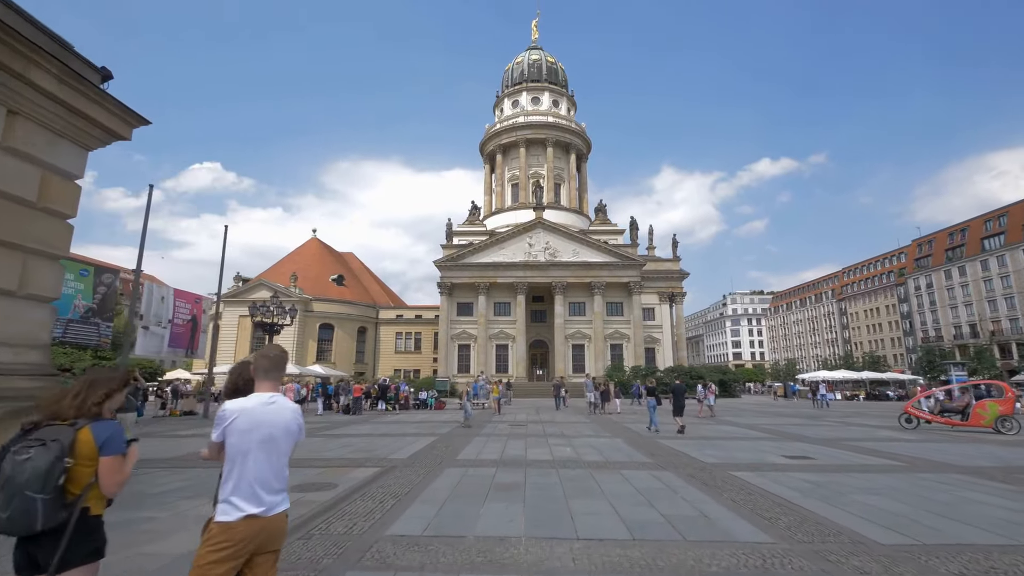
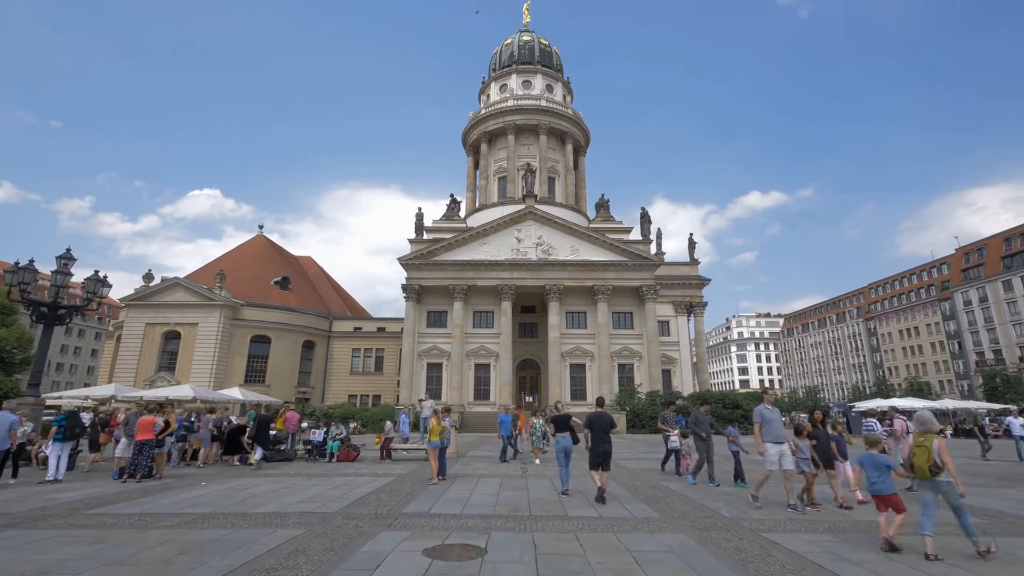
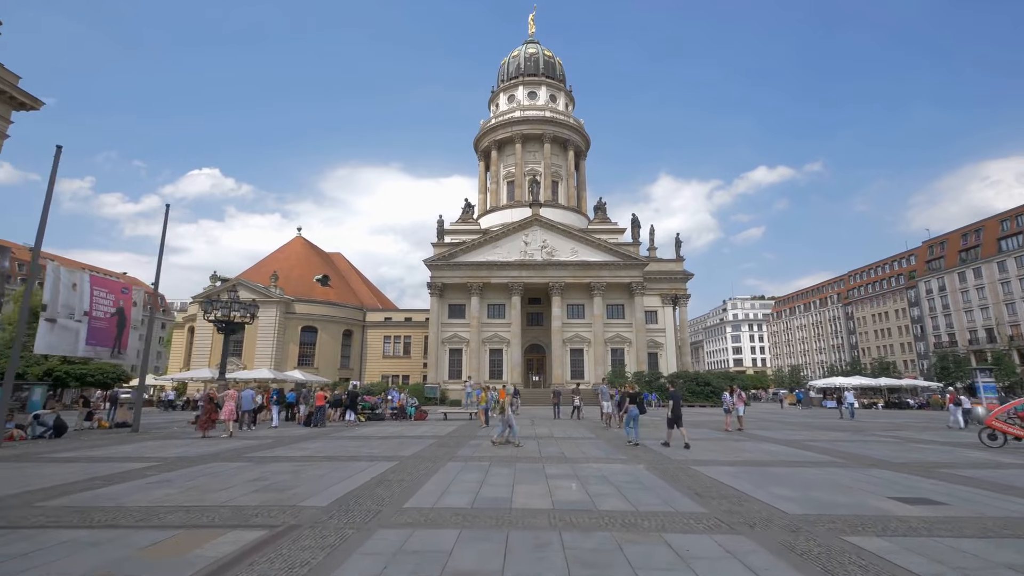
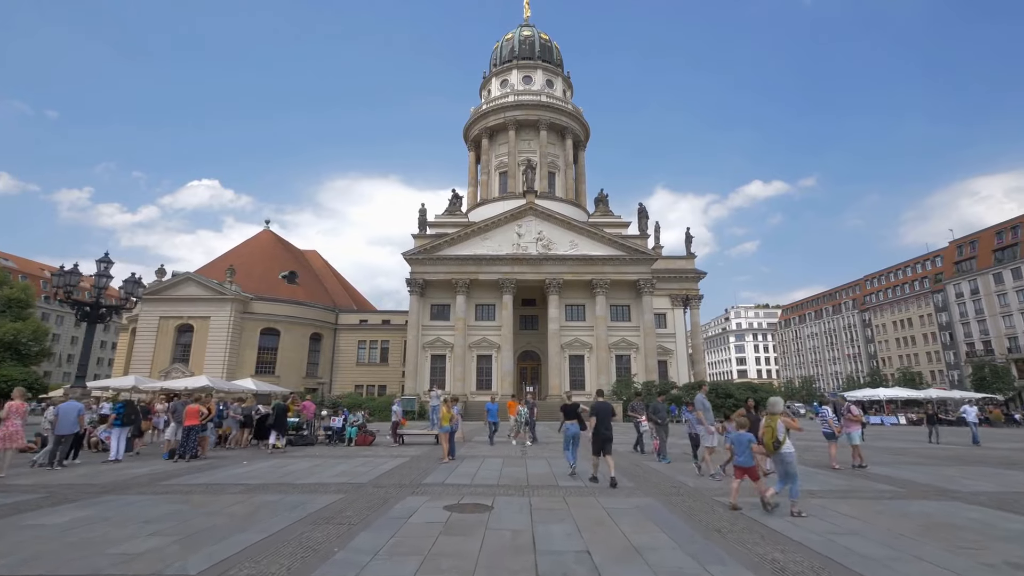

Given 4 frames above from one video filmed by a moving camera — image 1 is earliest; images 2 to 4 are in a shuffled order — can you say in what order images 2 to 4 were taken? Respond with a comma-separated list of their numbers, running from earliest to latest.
3, 4, 2
